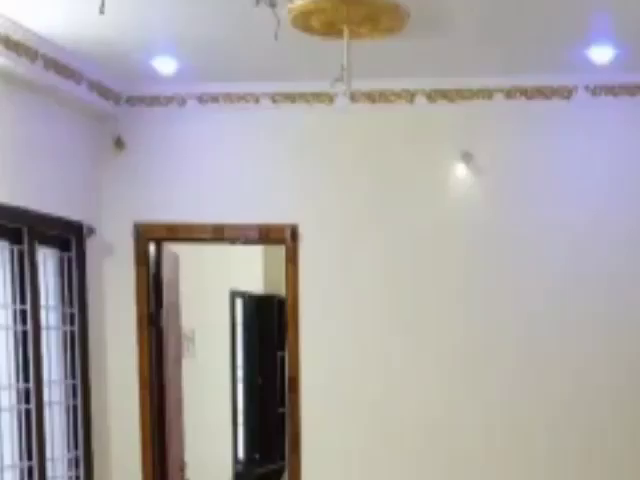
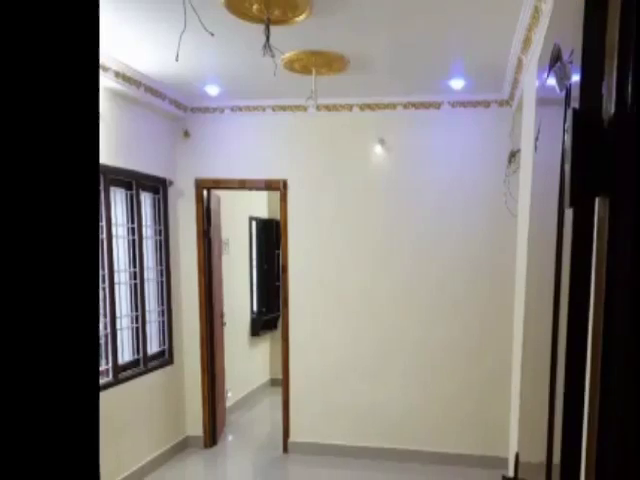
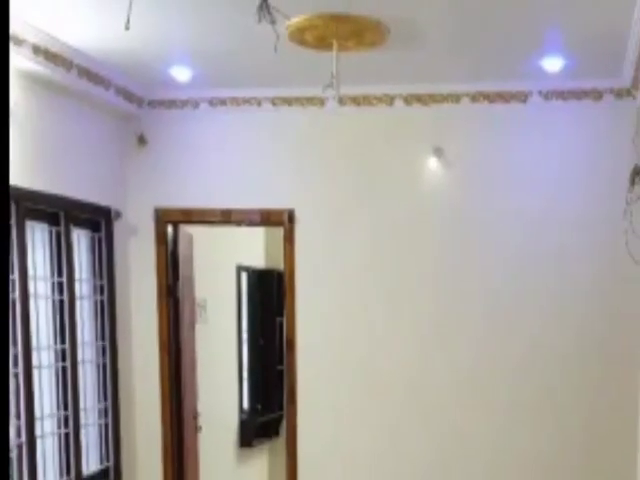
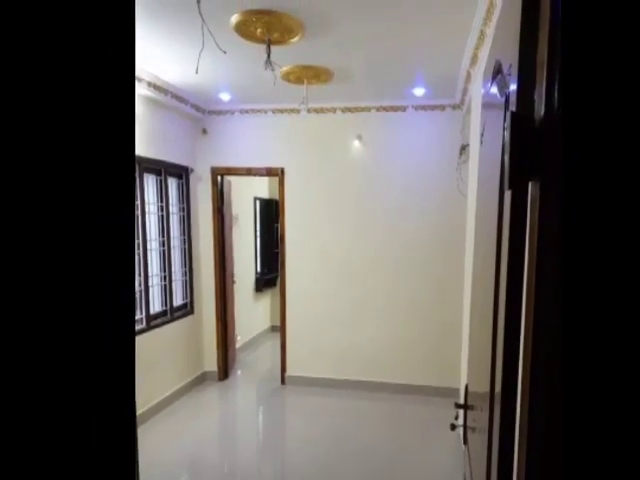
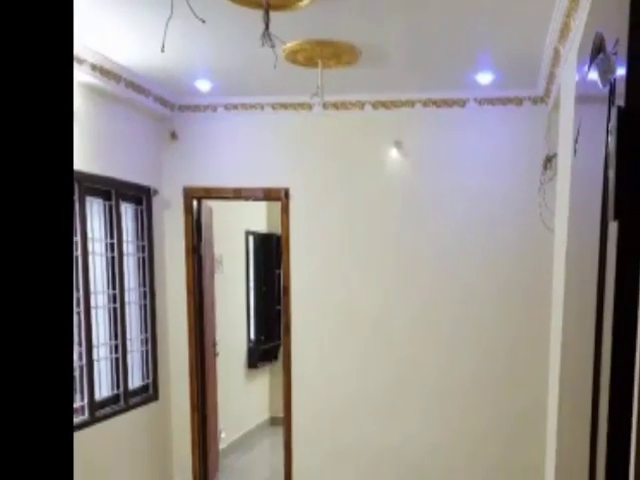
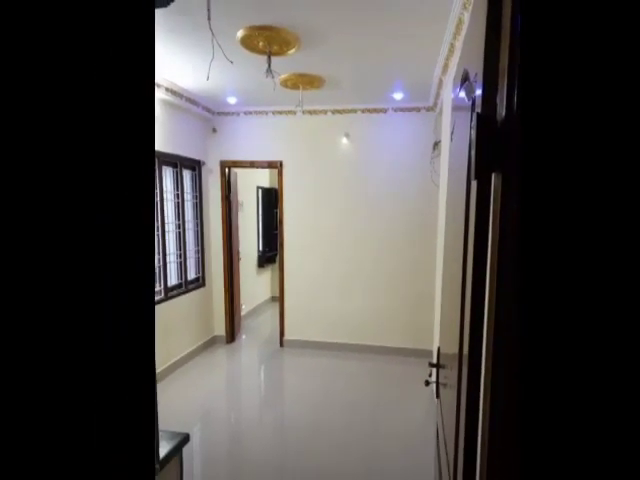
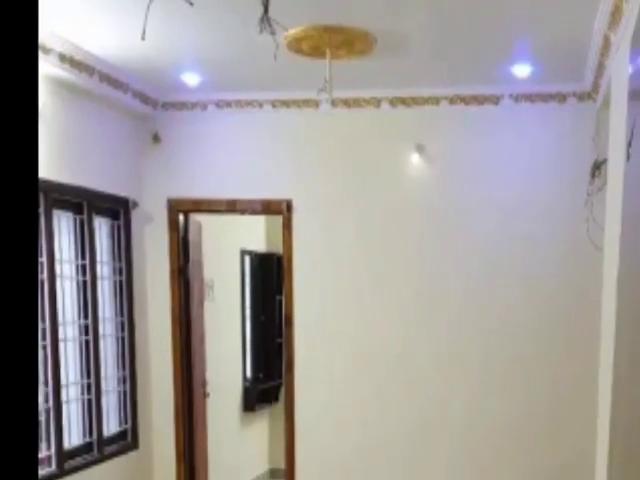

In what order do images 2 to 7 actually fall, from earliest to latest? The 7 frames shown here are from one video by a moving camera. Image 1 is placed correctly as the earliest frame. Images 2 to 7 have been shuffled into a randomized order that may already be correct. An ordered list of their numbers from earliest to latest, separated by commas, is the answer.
3, 7, 5, 2, 4, 6
